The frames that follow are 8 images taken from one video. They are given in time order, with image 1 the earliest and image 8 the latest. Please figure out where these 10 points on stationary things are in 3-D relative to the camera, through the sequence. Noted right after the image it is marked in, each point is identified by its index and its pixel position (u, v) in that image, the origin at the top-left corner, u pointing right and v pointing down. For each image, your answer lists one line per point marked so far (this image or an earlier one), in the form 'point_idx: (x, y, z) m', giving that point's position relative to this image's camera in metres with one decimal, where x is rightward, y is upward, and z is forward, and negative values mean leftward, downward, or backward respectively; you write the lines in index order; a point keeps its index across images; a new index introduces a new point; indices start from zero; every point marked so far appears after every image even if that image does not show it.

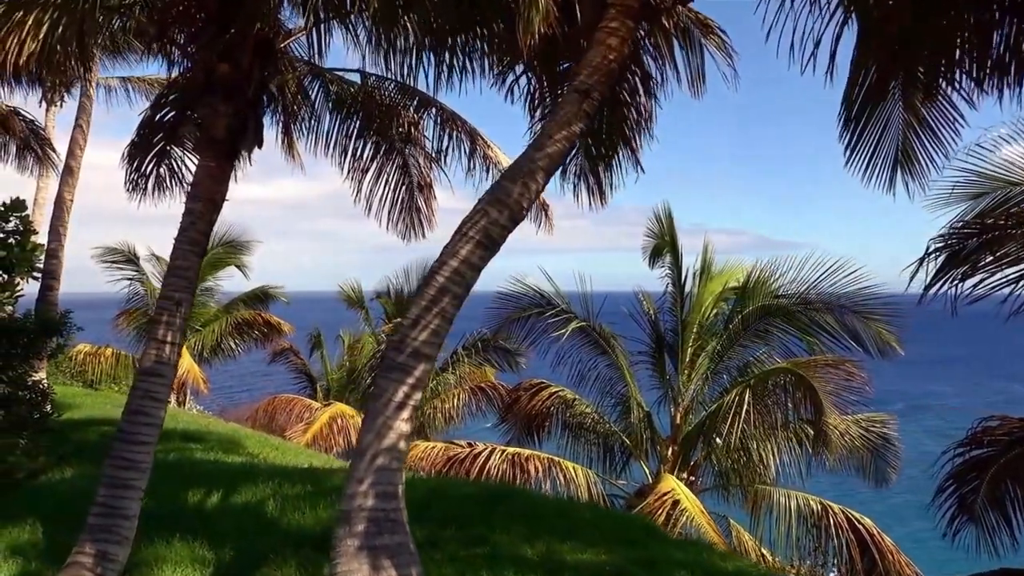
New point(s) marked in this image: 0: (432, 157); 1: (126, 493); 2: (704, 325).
0: (-0.8, +1.2, +8.0) m
1: (-2.2, -1.2, +5.0) m
2: (+2.4, -0.5, +11.0) m
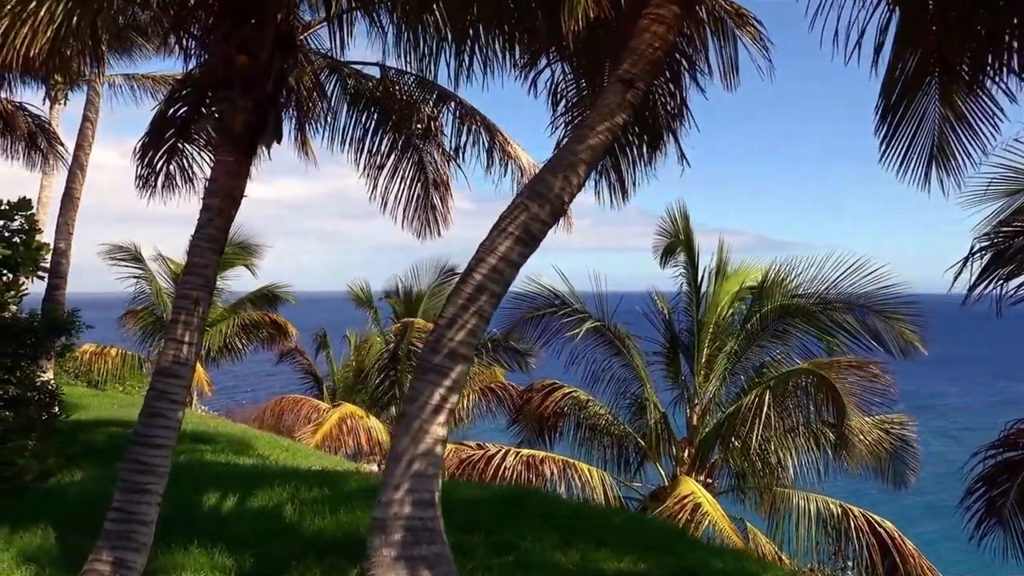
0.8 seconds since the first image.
0: (-0.6, +1.2, +7.8) m
1: (-2.0, -1.2, +4.8) m
2: (+2.6, -0.5, +10.8) m
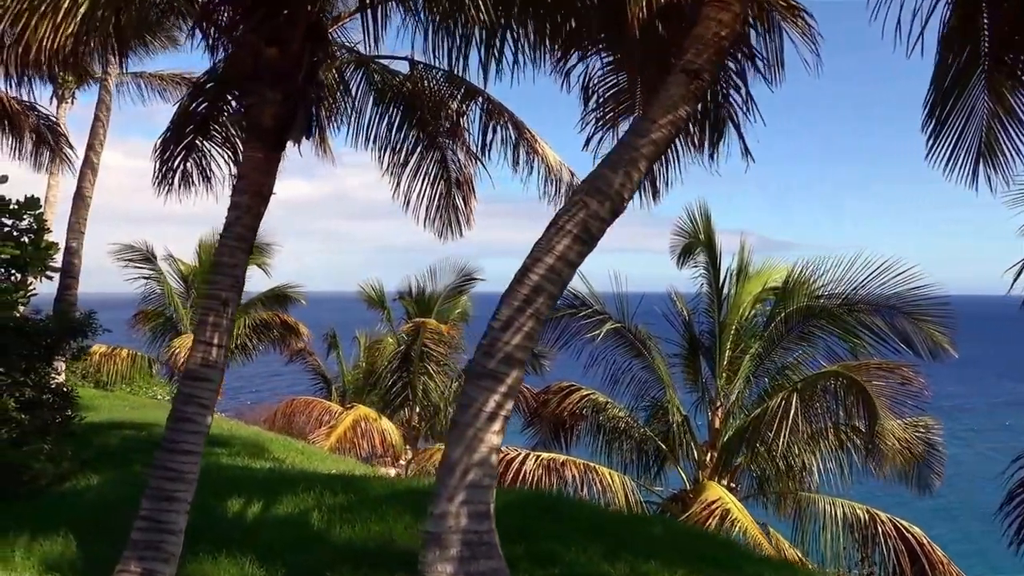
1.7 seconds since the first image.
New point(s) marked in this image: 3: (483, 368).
0: (-0.4, +1.2, +7.7) m
1: (-1.8, -1.2, +4.6) m
2: (+2.8, -0.5, +10.6) m
3: (-0.1, -0.3, +3.3) m
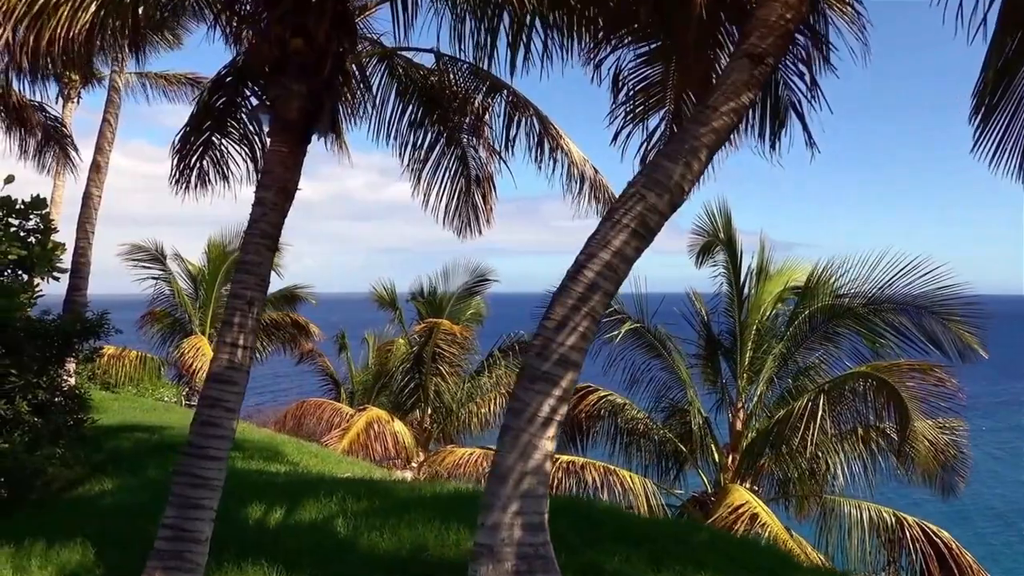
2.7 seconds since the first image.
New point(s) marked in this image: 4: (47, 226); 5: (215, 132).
0: (-0.2, +1.2, +7.5) m
1: (-1.6, -1.1, +4.5) m
2: (+3.0, -0.5, +10.5) m
3: (+0.1, -0.3, +3.1) m
4: (-4.5, +0.6, +8.4) m
5: (-2.3, +1.2, +6.8) m
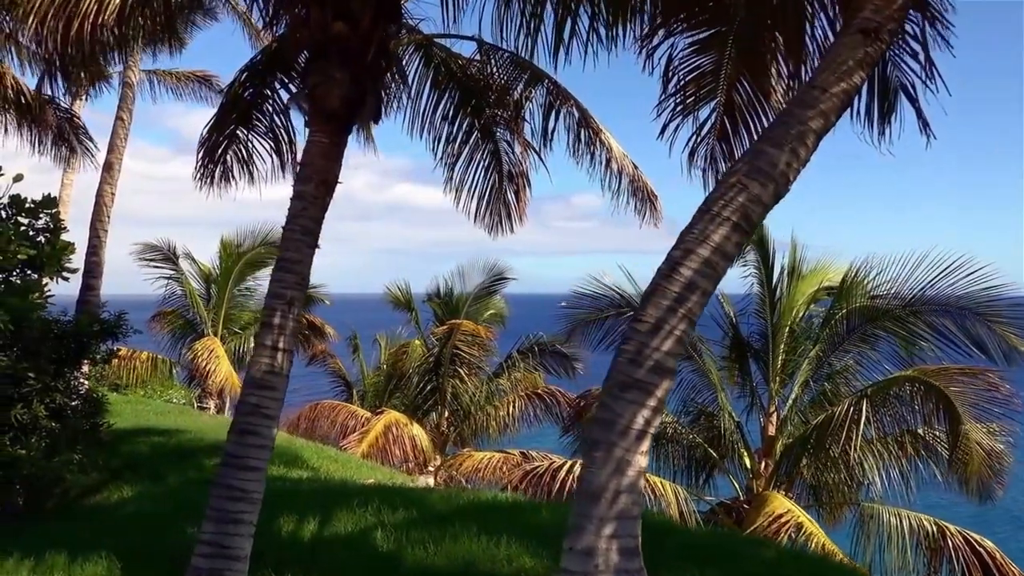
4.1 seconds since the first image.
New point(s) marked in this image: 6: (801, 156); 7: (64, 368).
0: (+0.1, +1.2, +7.2) m
1: (-1.3, -1.1, +4.2) m
2: (+3.3, -0.5, +10.2) m
3: (+0.4, -0.3, +2.8) m
4: (-4.2, +0.6, +8.1) m
5: (-2.0, +1.2, +6.5) m
6: (+0.9, +0.4, +2.9) m
7: (-3.8, -0.7, +7.5) m
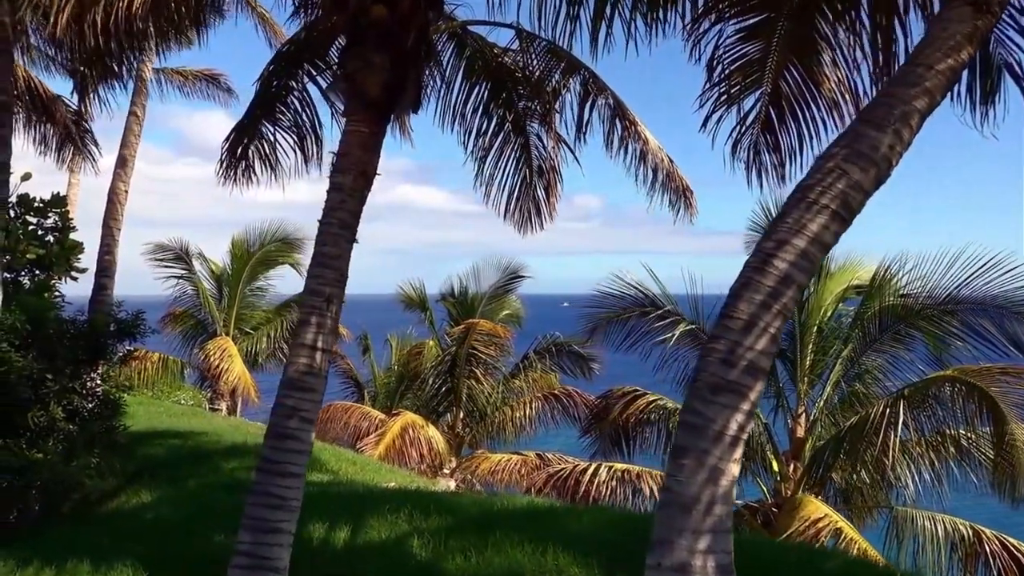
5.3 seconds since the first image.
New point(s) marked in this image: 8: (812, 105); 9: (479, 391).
0: (+0.4, +1.2, +7.0) m
1: (-1.1, -1.1, +4.0) m
2: (+3.6, -0.5, +9.9) m
3: (+0.6, -0.3, +2.6) m
4: (-3.9, +0.6, +7.9) m
5: (-1.8, +1.2, +6.3) m
6: (+1.2, +0.5, +2.7) m
7: (-3.6, -0.7, +7.2) m
8: (+1.9, +1.2, +5.6) m
9: (-0.5, -1.6, +13.6) m
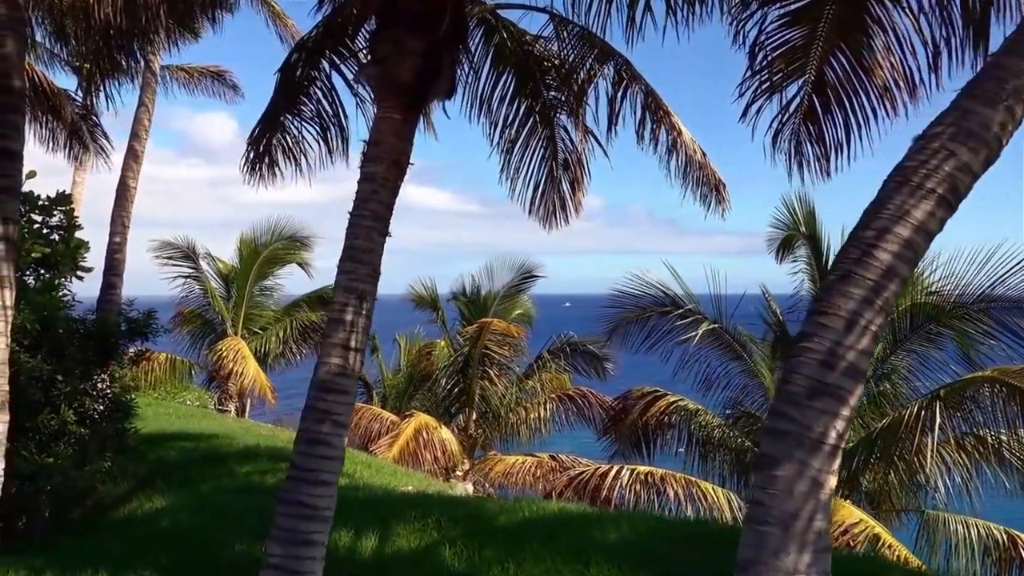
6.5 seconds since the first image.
0: (+0.6, +1.2, +6.7) m
1: (-0.9, -1.1, +3.7) m
2: (+3.8, -0.4, +9.7) m
3: (+0.8, -0.2, +2.3) m
4: (-3.7, +0.6, +7.7) m
5: (-1.6, +1.2, +6.0) m
6: (+1.4, +0.5, +2.4) m
7: (-3.4, -0.7, +7.0) m
8: (+2.1, +1.2, +5.3) m
9: (-0.3, -1.6, +13.4) m
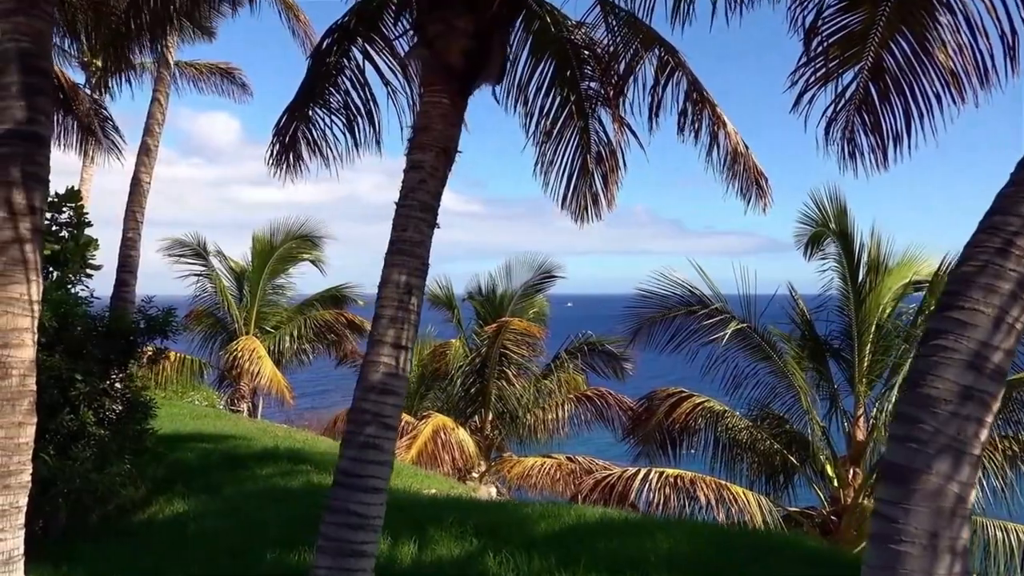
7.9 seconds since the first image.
0: (+0.8, +1.2, +6.5) m
1: (-0.6, -1.1, +3.5) m
2: (+4.0, -0.4, +9.4) m
3: (+1.1, -0.2, +2.1) m
4: (-3.5, +0.6, +7.4) m
5: (-1.3, +1.3, +5.8) m
6: (+1.6, +0.5, +2.2) m
7: (-3.1, -0.6, +6.8) m
8: (+2.4, +1.2, +5.1) m
9: (0.0, -1.6, +13.1) m
